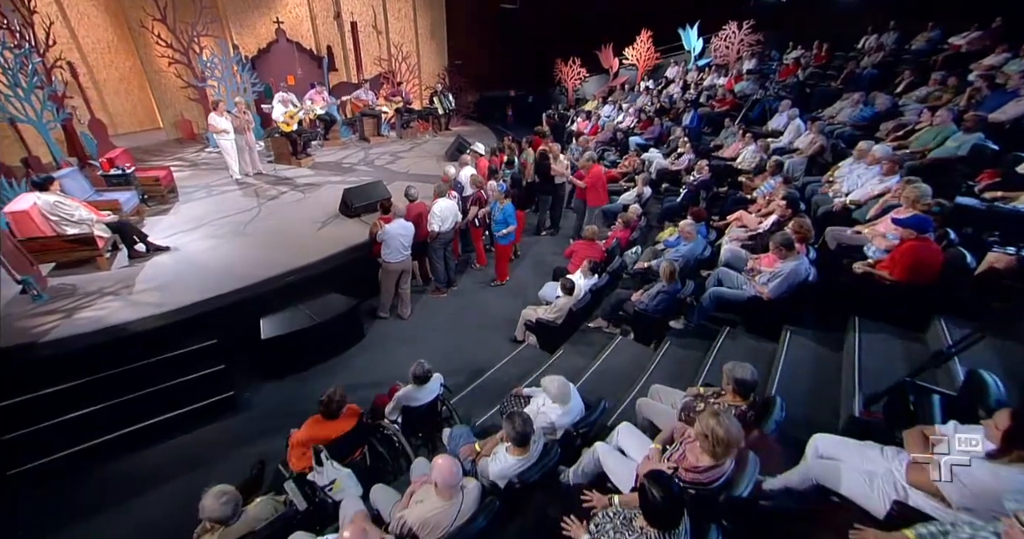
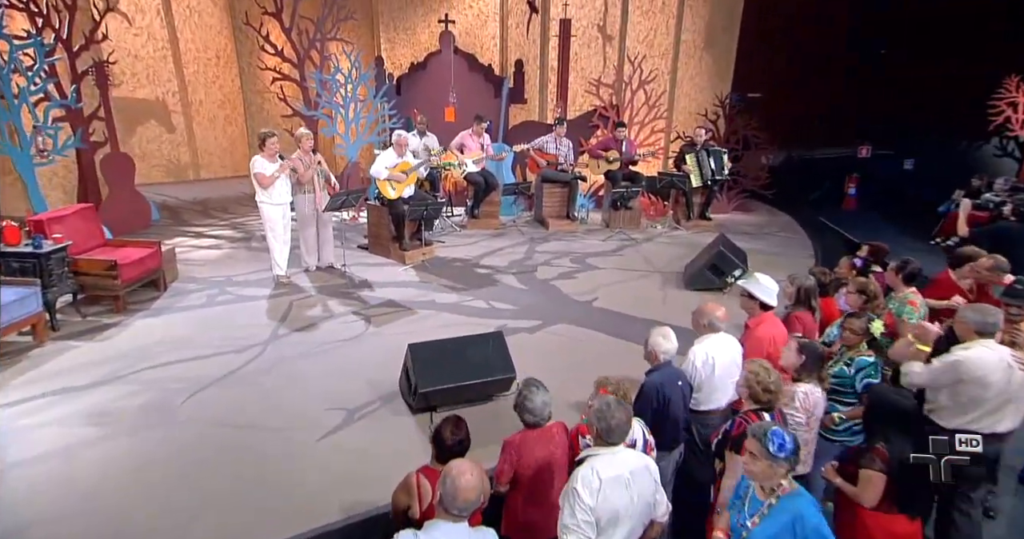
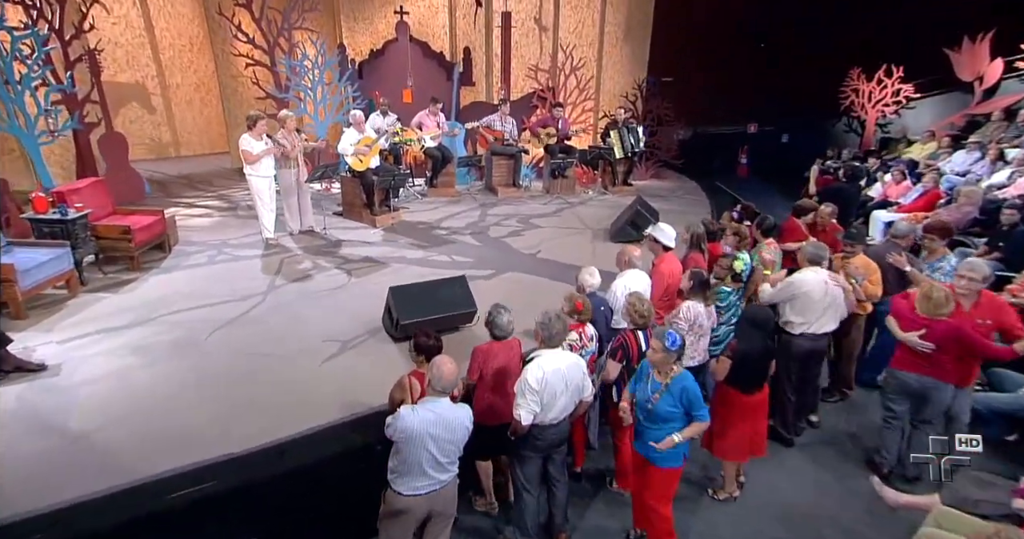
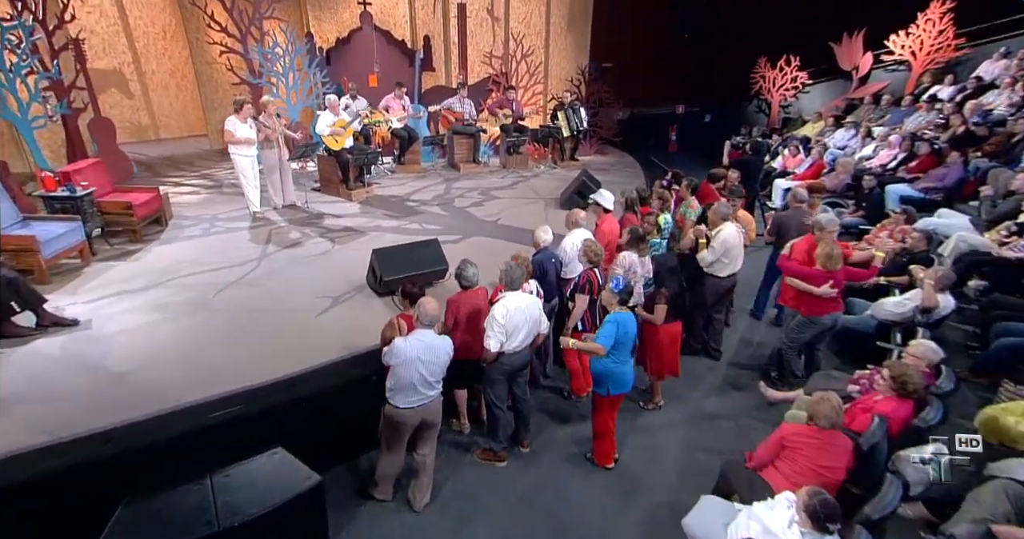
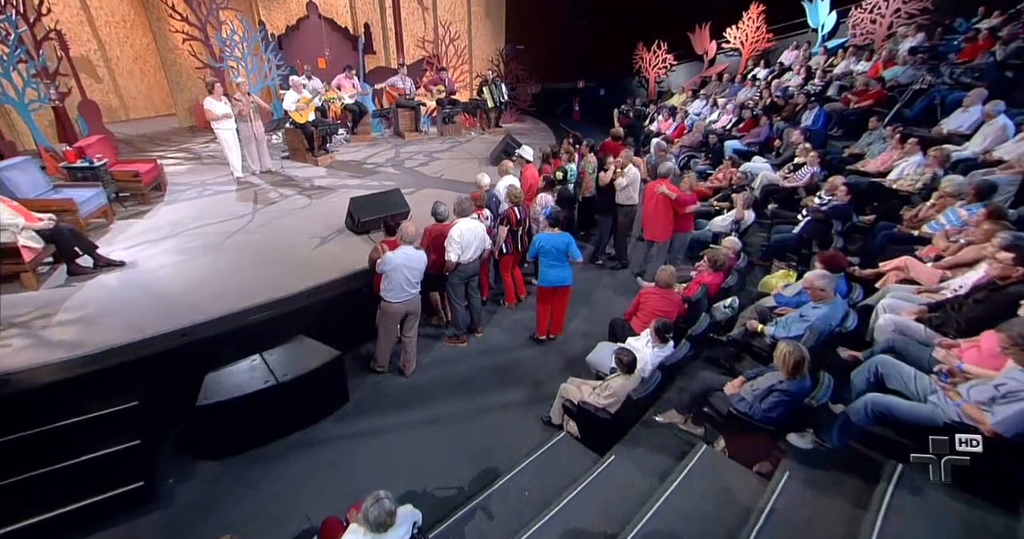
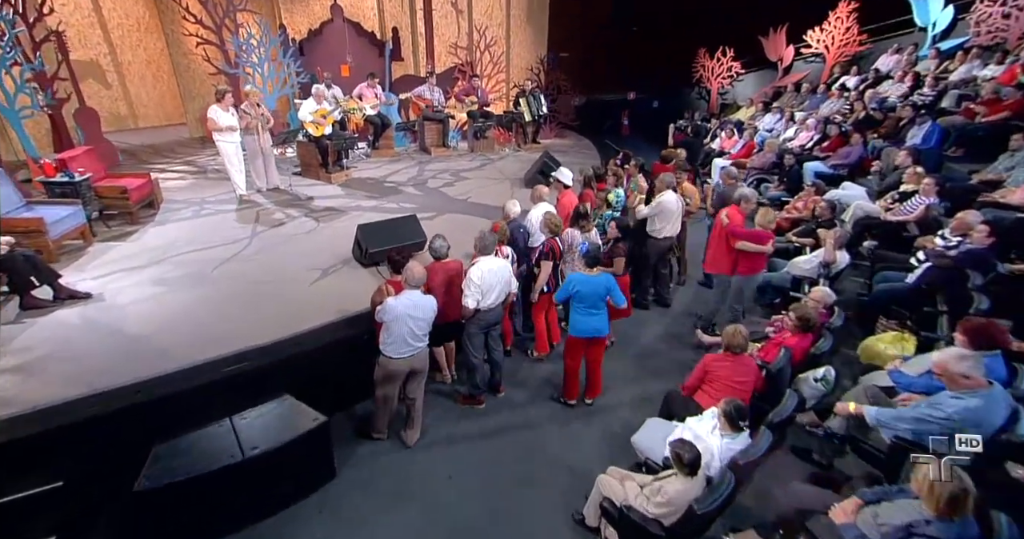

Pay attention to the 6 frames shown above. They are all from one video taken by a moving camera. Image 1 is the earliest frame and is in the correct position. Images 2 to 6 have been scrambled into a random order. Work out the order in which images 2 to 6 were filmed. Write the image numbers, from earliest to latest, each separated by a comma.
5, 6, 4, 3, 2
